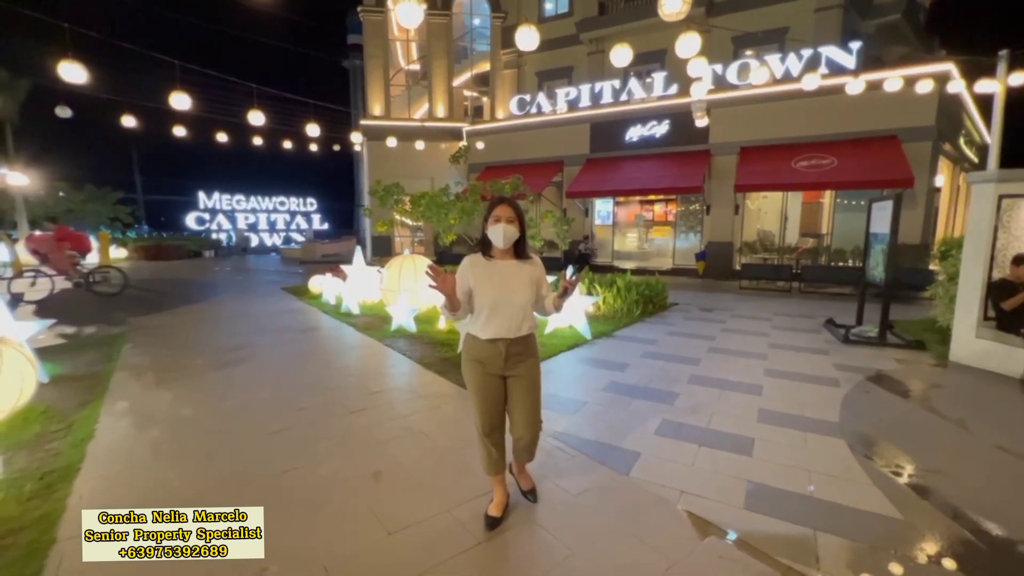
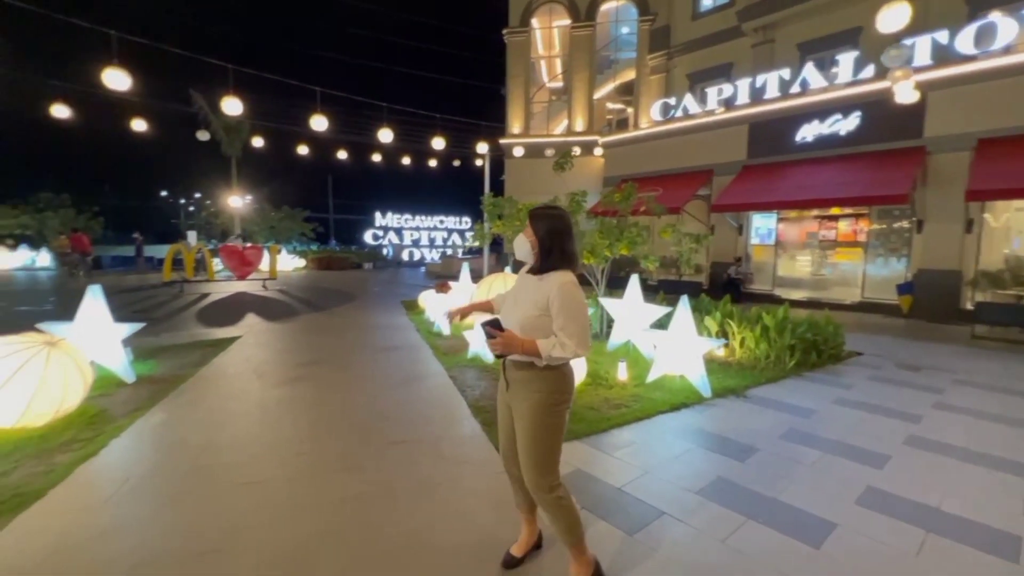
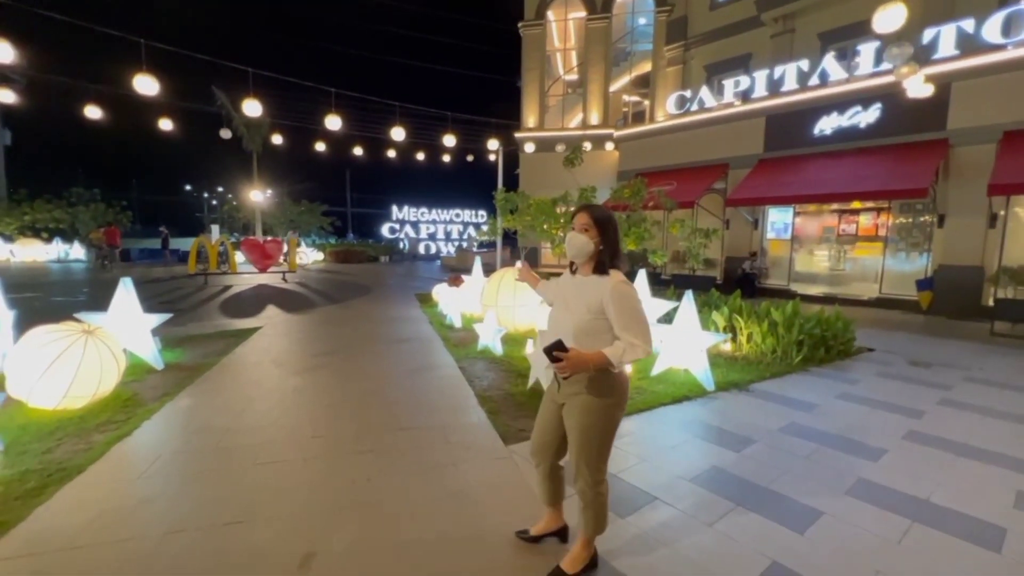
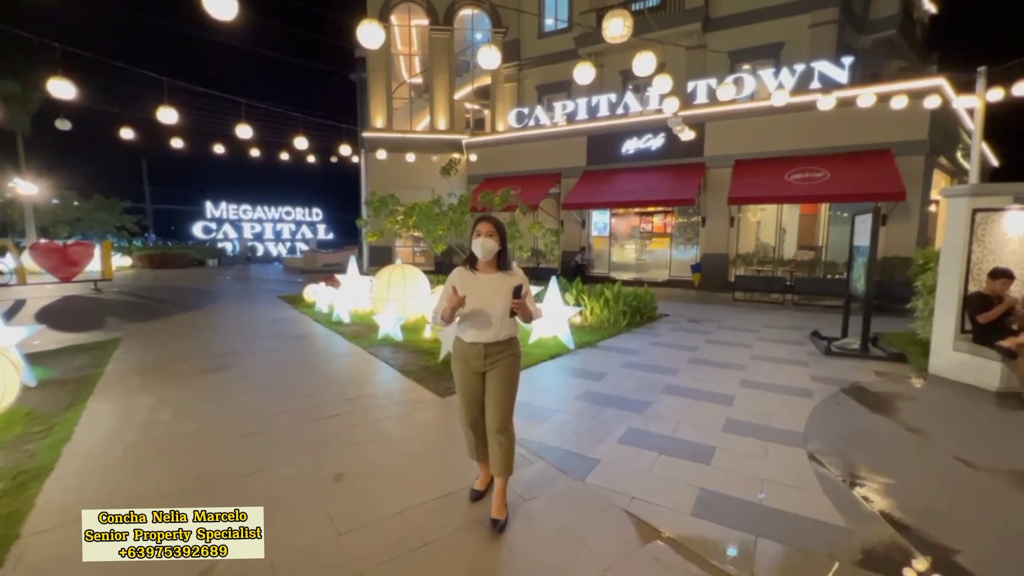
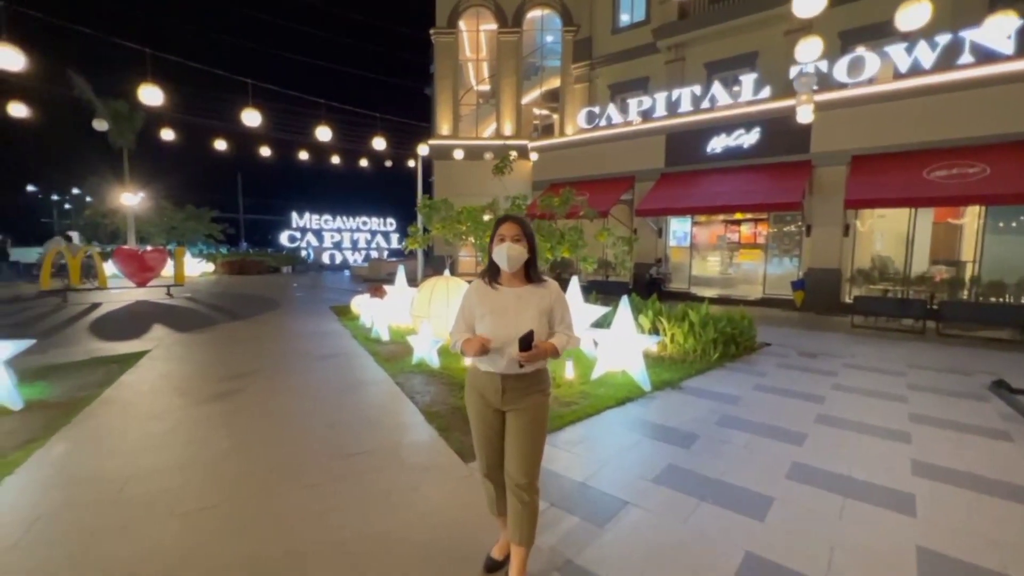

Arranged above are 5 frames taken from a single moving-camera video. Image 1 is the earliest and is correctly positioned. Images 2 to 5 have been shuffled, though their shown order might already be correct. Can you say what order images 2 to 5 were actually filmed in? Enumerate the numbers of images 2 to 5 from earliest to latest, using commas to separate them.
4, 5, 2, 3
